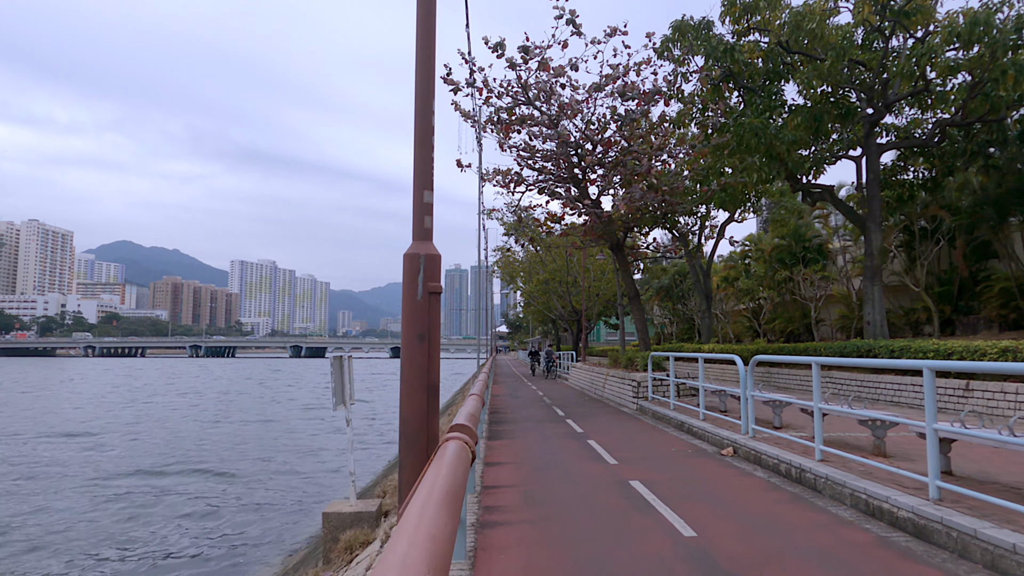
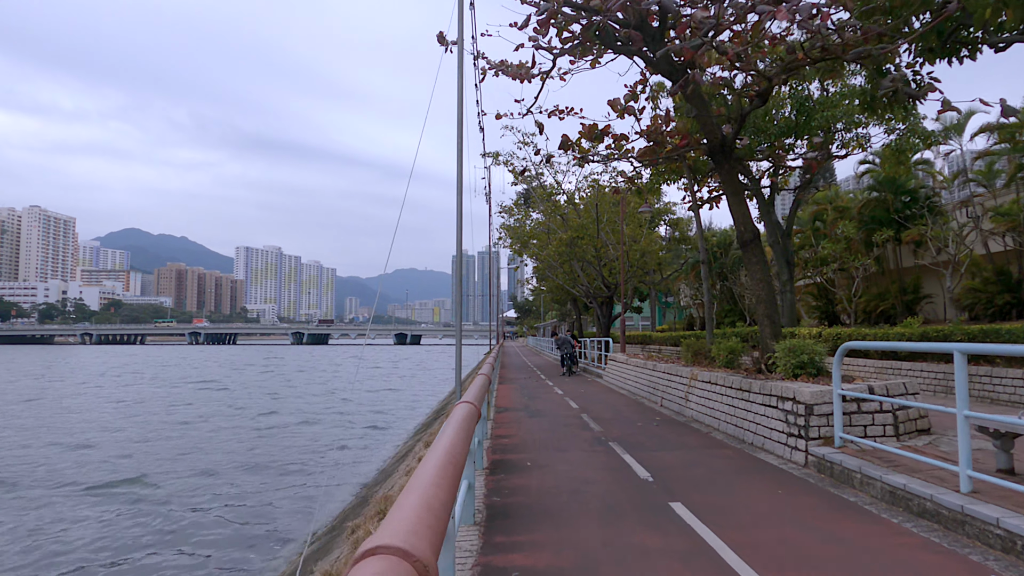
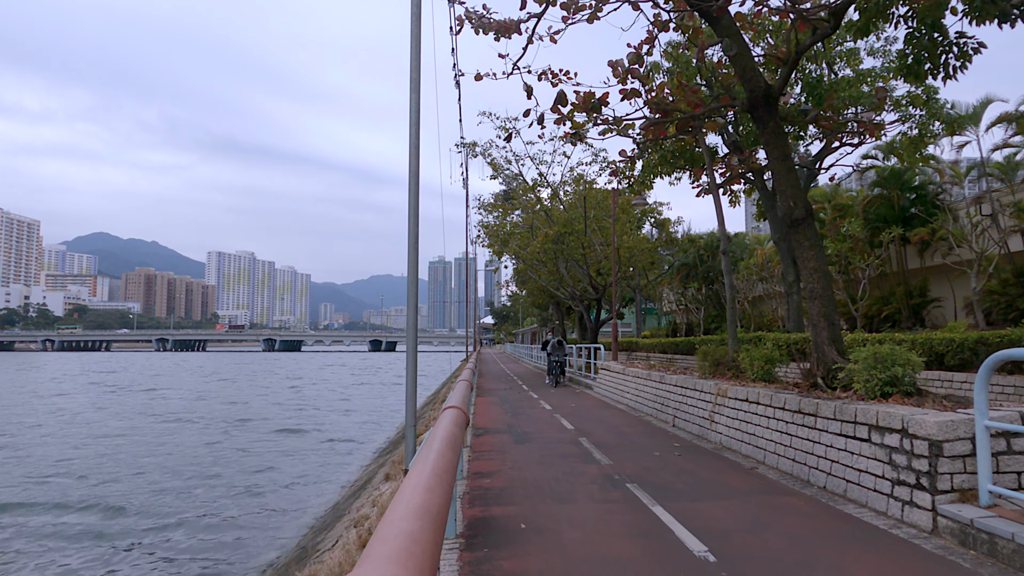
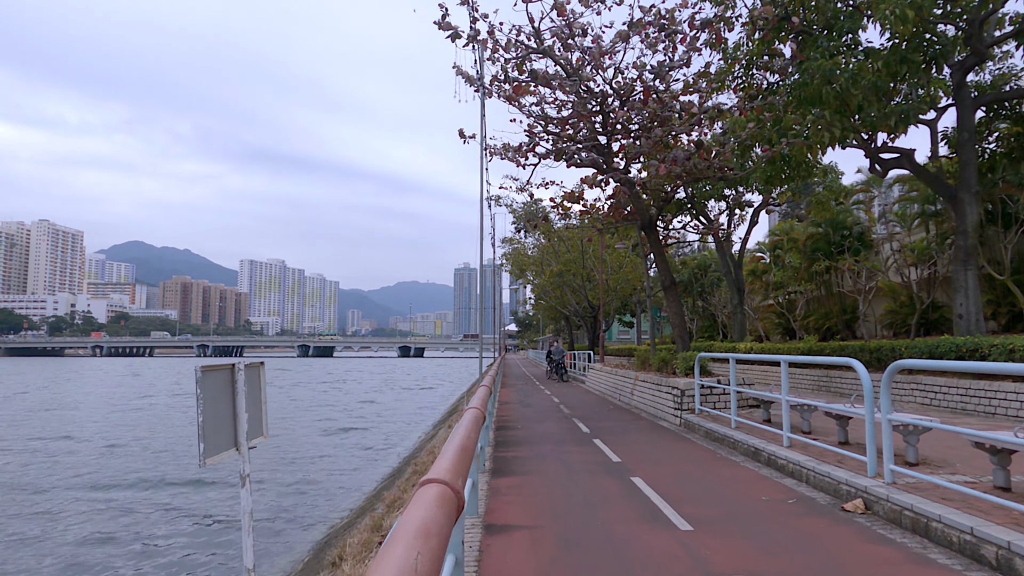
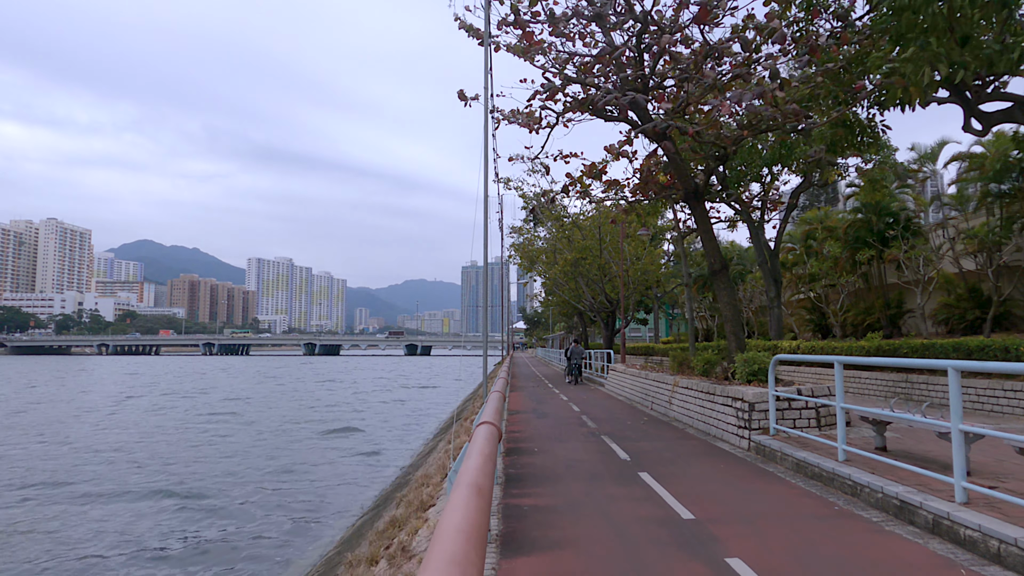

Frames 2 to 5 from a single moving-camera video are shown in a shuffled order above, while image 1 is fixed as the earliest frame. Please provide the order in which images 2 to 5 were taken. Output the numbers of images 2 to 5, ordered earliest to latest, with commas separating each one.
4, 5, 2, 3
